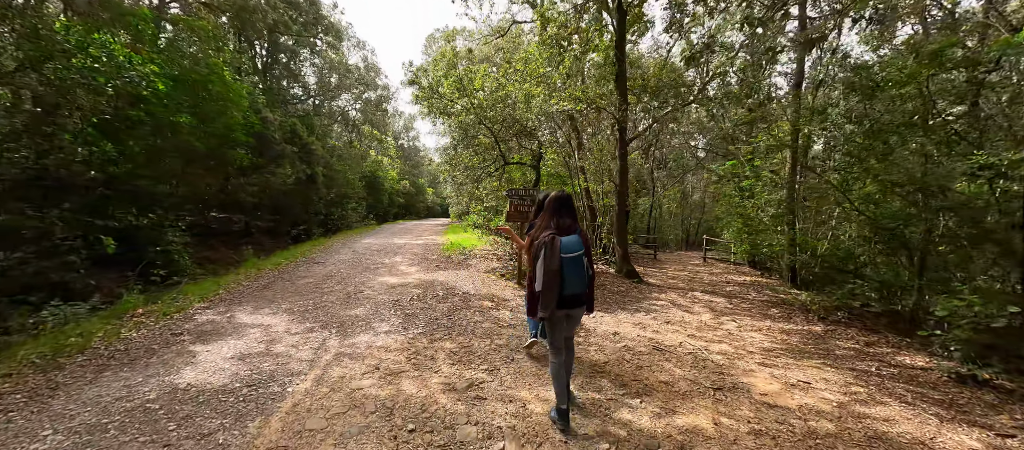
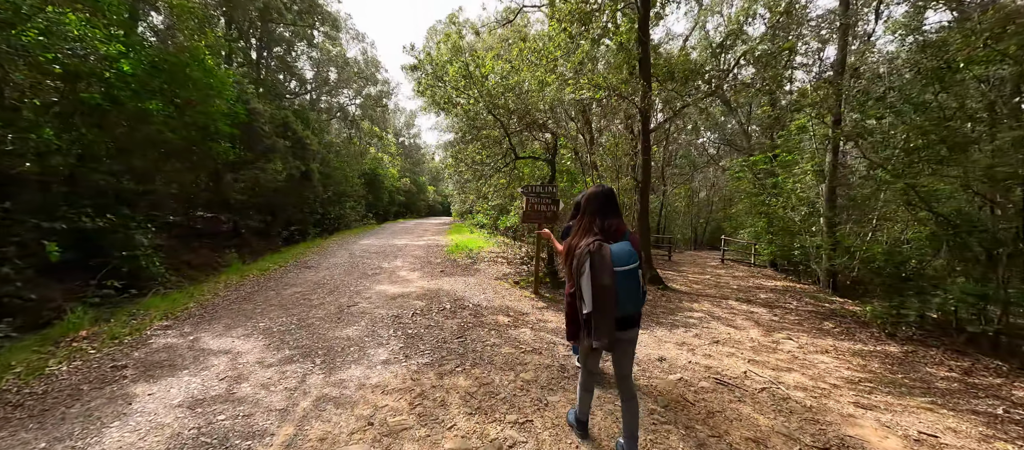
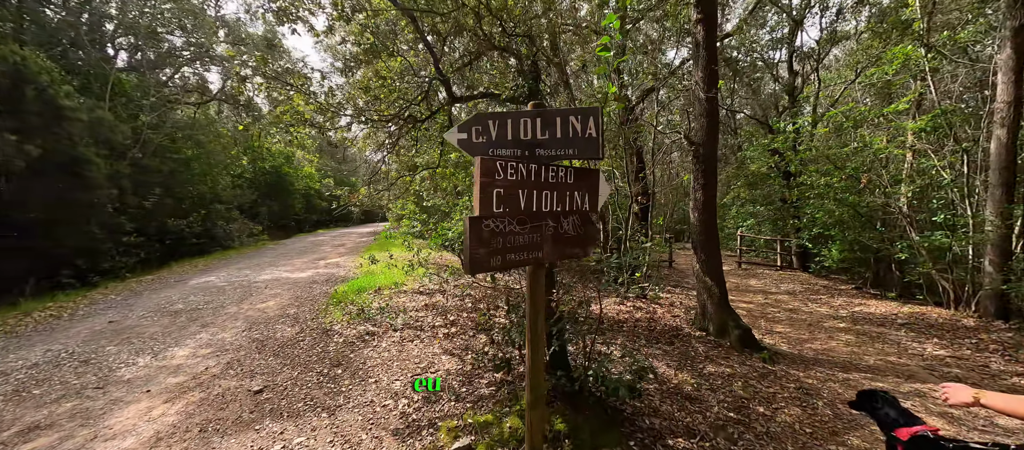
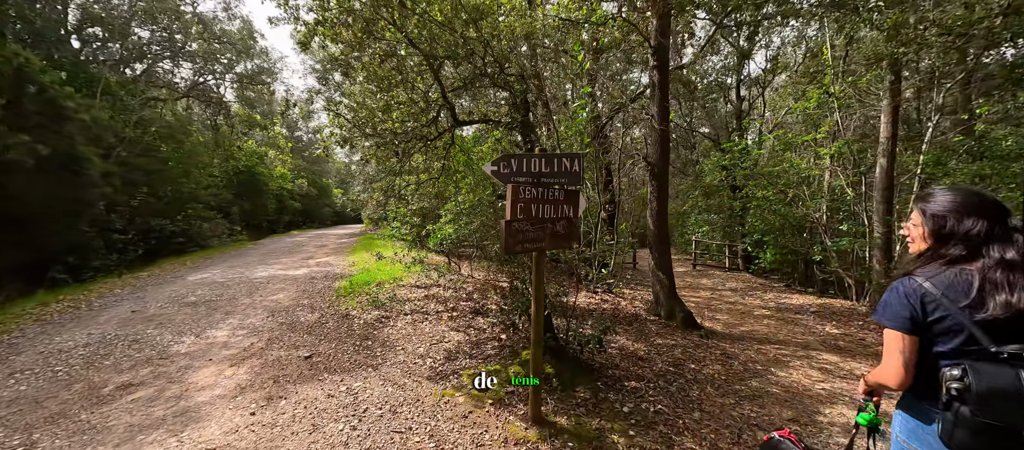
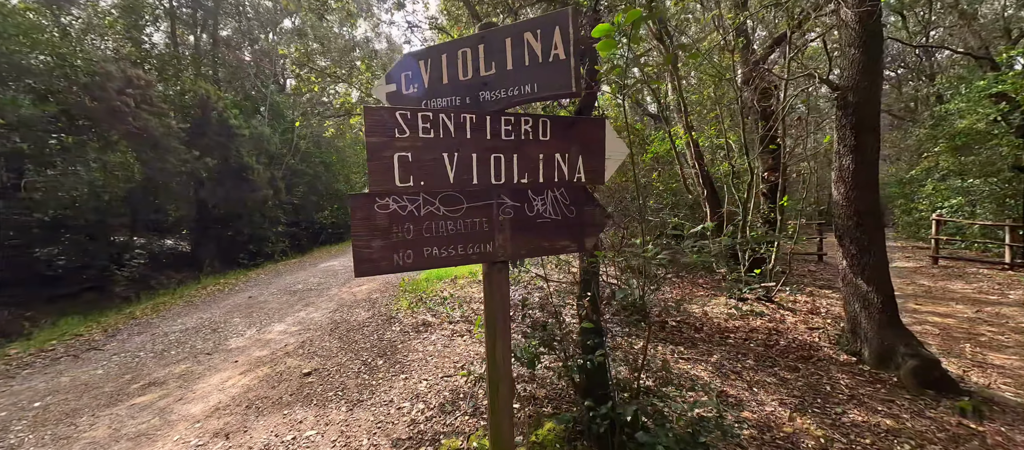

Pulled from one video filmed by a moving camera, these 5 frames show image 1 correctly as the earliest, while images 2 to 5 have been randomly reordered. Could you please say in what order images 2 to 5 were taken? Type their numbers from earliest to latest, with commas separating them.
2, 4, 3, 5
